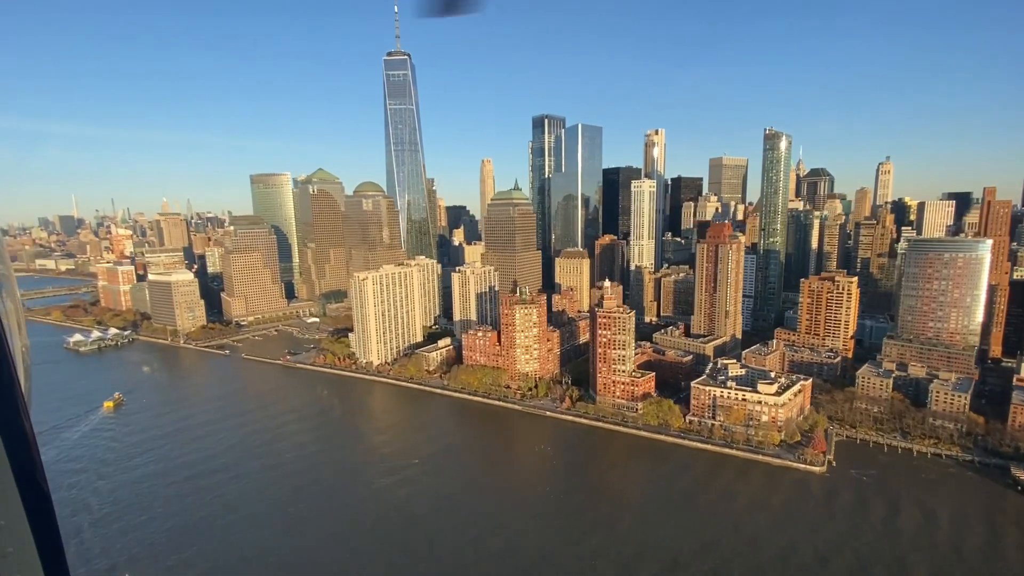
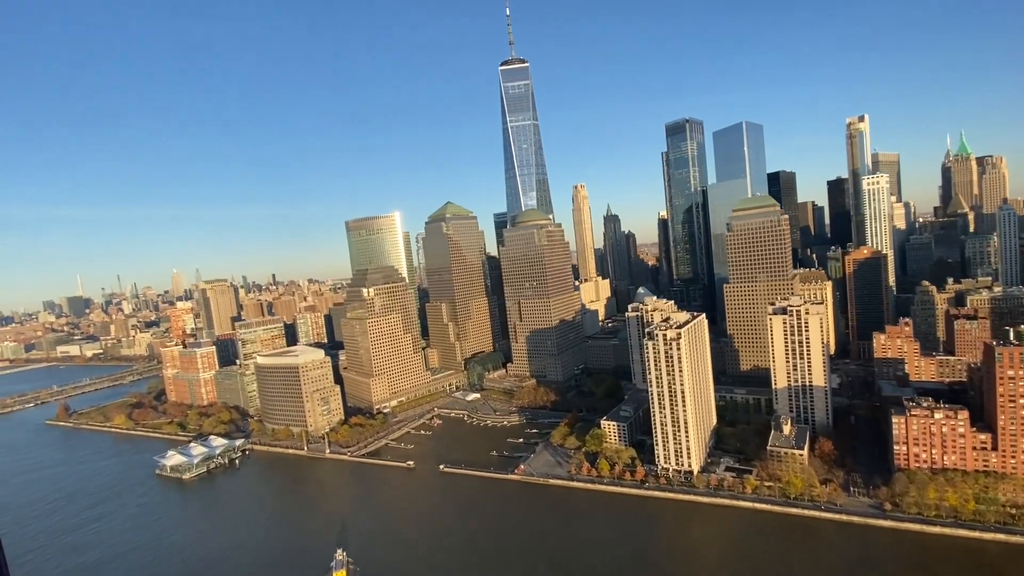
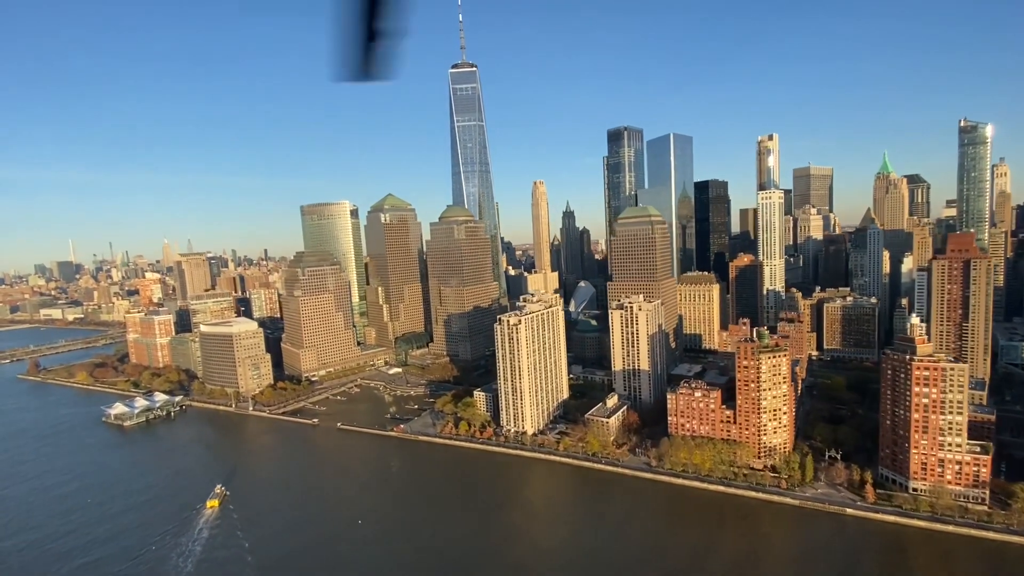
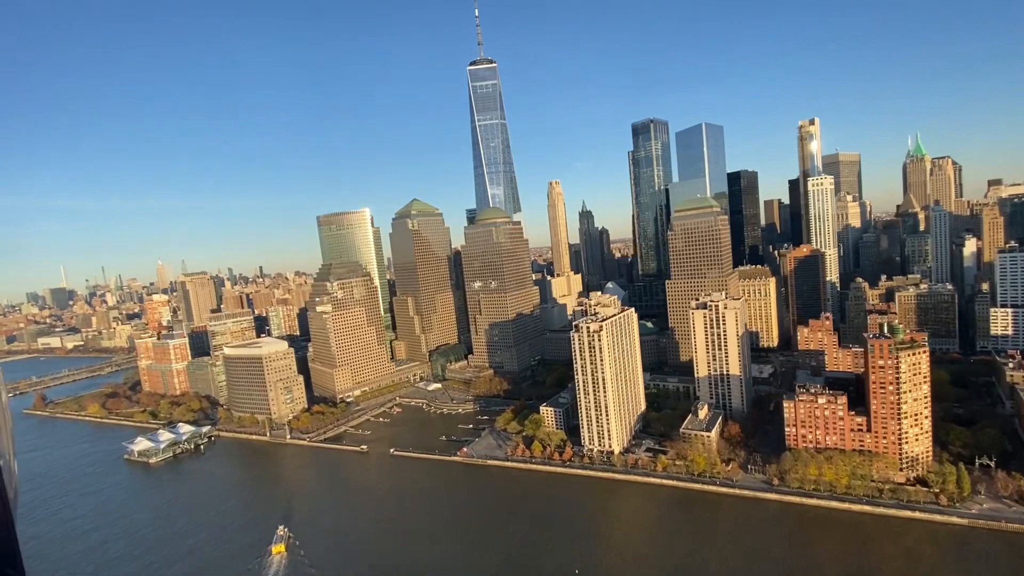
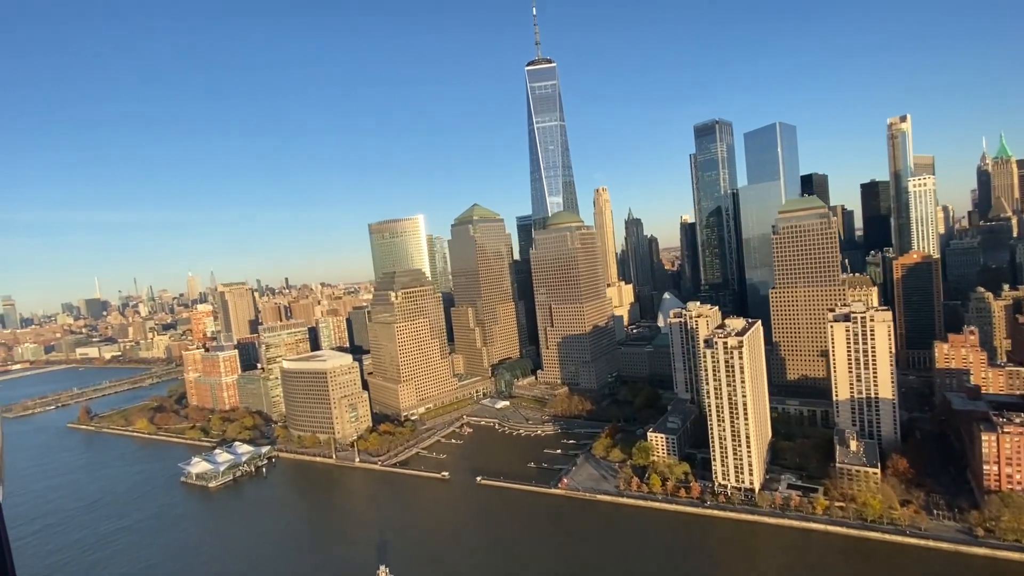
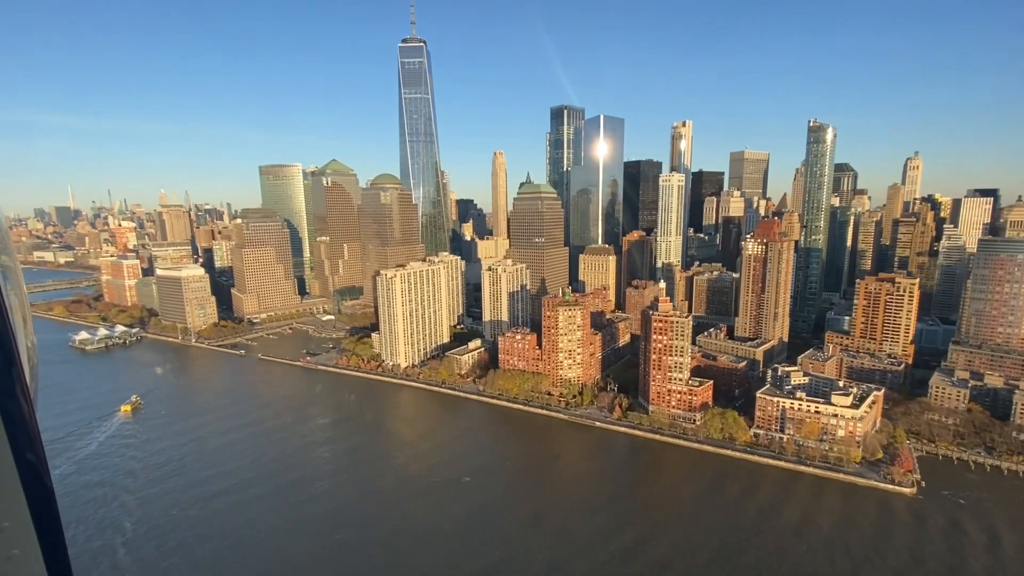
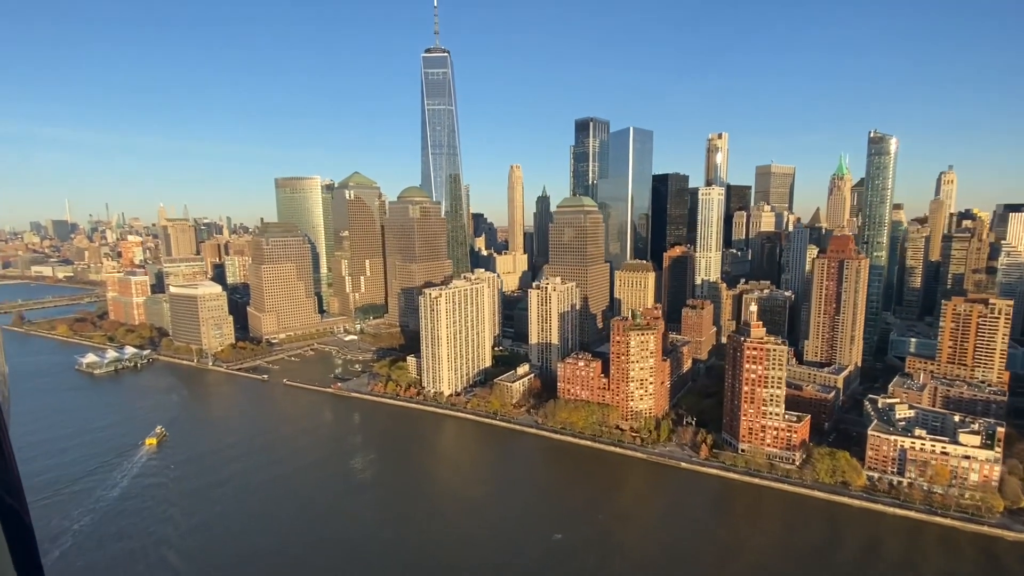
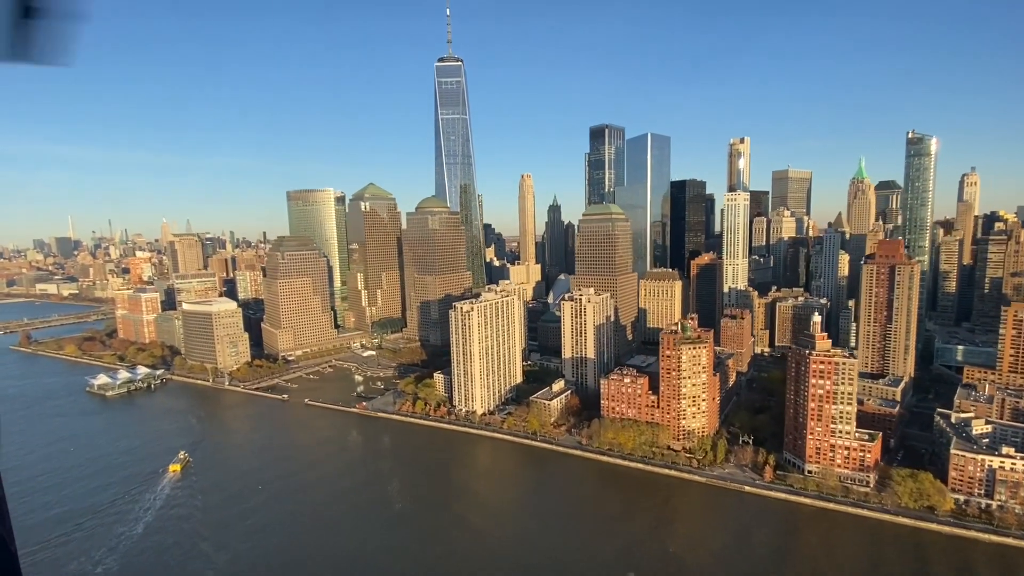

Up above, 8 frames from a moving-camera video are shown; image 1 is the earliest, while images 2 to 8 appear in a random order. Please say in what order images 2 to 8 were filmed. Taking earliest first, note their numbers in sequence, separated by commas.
6, 7, 8, 3, 4, 2, 5
